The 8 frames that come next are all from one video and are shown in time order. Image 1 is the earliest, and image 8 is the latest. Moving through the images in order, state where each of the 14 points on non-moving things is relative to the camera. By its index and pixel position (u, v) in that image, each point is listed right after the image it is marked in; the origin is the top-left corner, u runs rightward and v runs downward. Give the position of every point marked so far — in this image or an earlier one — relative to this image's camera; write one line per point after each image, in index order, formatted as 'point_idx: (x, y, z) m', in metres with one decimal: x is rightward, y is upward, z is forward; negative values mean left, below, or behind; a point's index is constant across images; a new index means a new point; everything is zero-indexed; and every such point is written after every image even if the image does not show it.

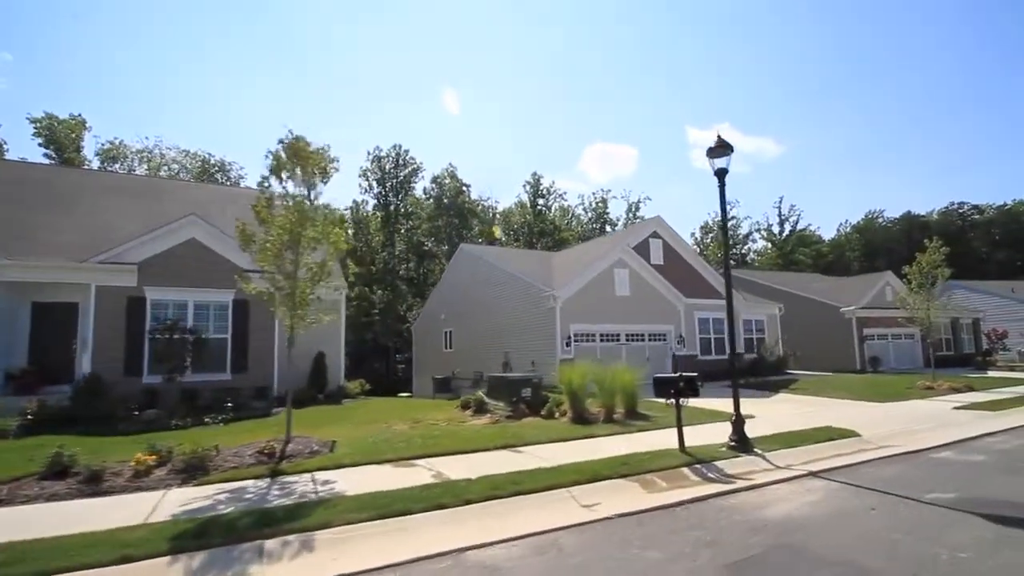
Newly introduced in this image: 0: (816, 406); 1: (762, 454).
0: (+10.8, -4.2, +17.9) m
1: (+4.9, -3.3, +9.8) m
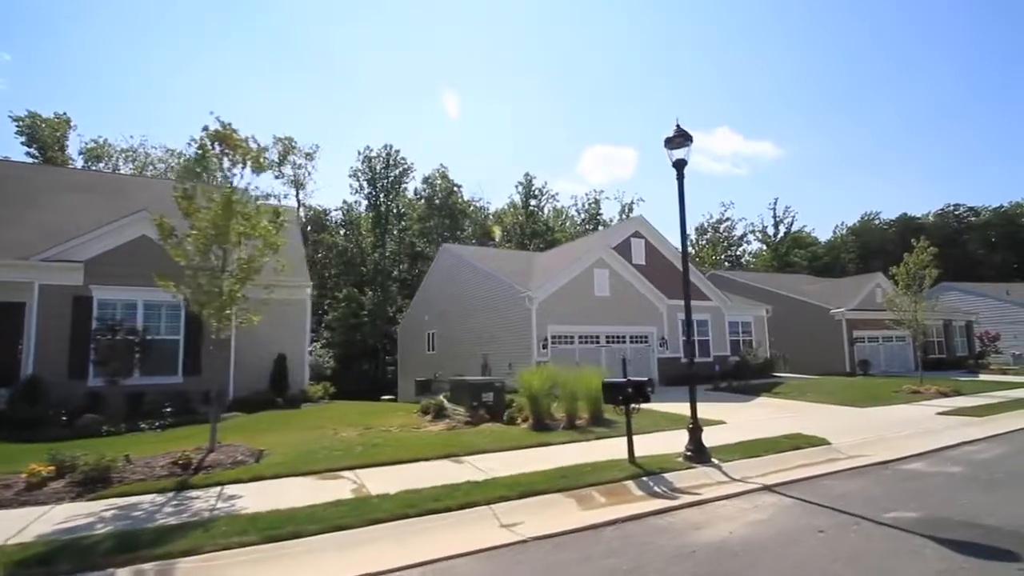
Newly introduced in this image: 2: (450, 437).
0: (+9.7, -4.3, +17.2) m
1: (+3.8, -3.3, +9.1) m
2: (-1.5, -3.6, +12.2) m
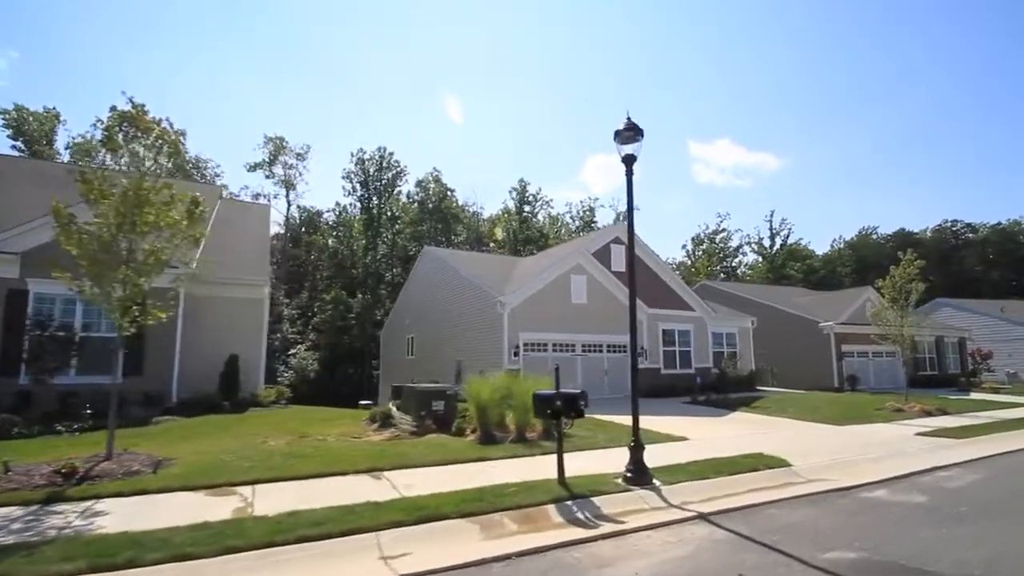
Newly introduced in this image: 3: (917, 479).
0: (+8.3, -4.6, +16.3) m
1: (+2.4, -3.3, +8.3) m
2: (-2.9, -3.6, +11.3) m
3: (+7.7, -3.6, +9.5) m
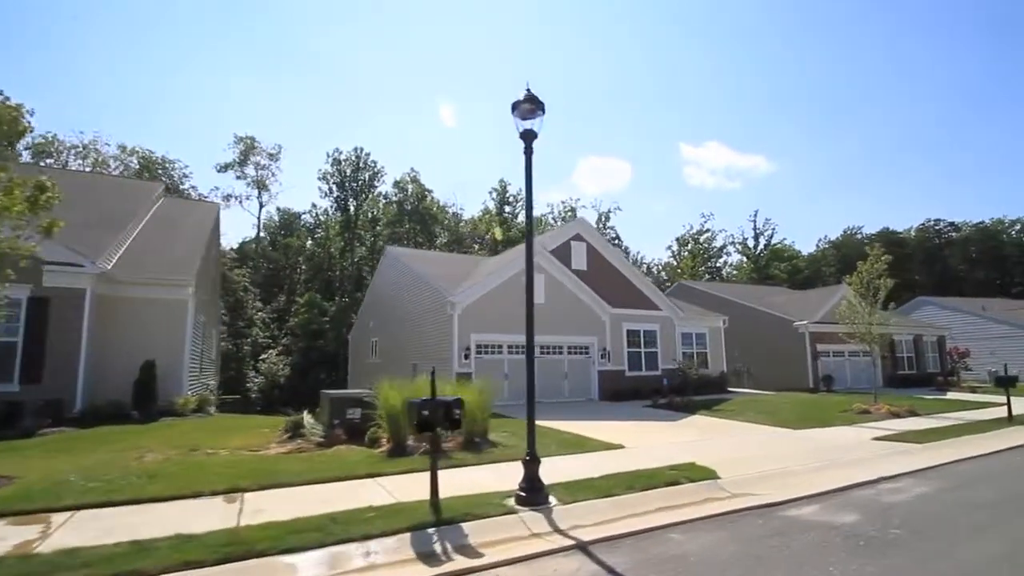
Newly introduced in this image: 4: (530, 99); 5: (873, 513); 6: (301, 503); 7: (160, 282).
0: (+6.4, -4.5, +15.3) m
1: (+0.5, -3.2, +7.2) m
2: (-4.8, -3.5, +10.2) m
3: (+5.8, -3.5, +8.5) m
4: (+0.3, +3.2, +8.5) m
5: (+5.4, -3.4, +7.5) m
6: (-3.1, -3.2, +7.5) m
7: (-11.8, +0.2, +16.8) m
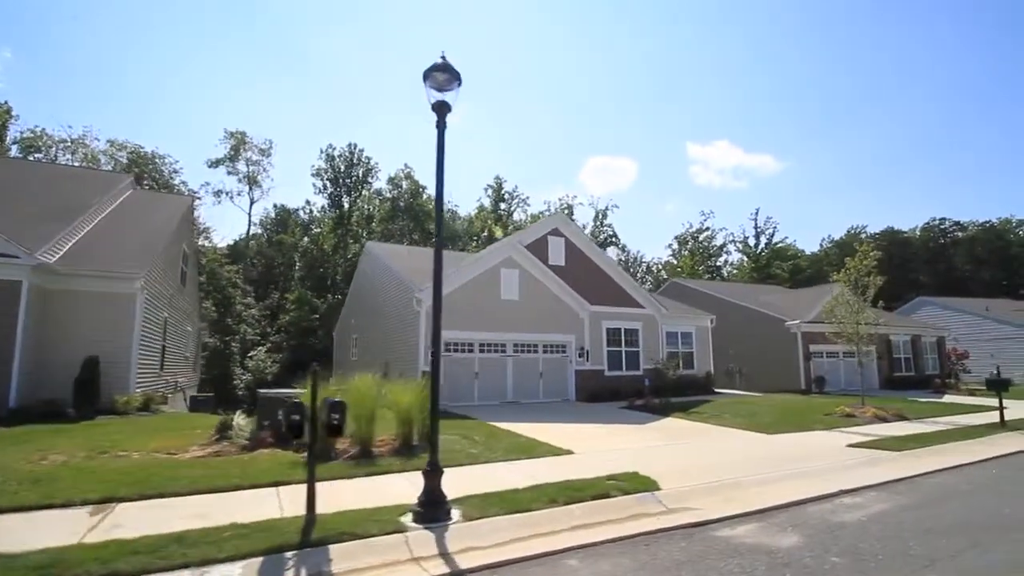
0: (+5.1, -4.3, +14.4) m
1: (-0.8, -3.0, +6.3) m
2: (-6.1, -3.4, +9.4) m
3: (+4.4, -3.3, +7.6) m
4: (-1.0, +3.4, +7.6) m
5: (+4.1, -3.2, +6.6) m
6: (-4.5, -3.0, +6.7) m
7: (-13.1, +0.4, +16.1) m
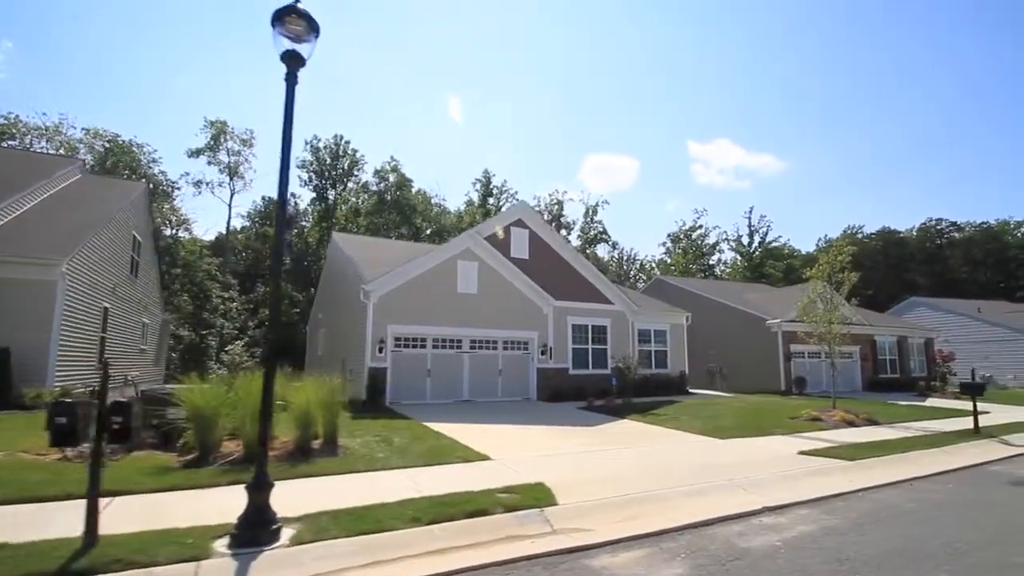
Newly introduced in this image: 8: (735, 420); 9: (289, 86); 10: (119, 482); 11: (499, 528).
0: (+3.2, -4.1, +13.4) m
1: (-2.7, -2.8, +5.3) m
2: (-7.9, -3.1, +8.4) m
3: (+2.6, -3.2, +6.5) m
4: (-2.8, +3.6, +6.6) m
5: (+2.2, -3.1, +5.6) m
6: (-6.3, -2.7, +5.7) m
7: (-14.8, +0.8, +15.1) m
8: (+7.4, -4.4, +16.6) m
9: (-2.8, +2.5, +6.4) m
10: (-6.1, -3.1, +8.0) m
11: (-0.1, -3.1, +6.4) m
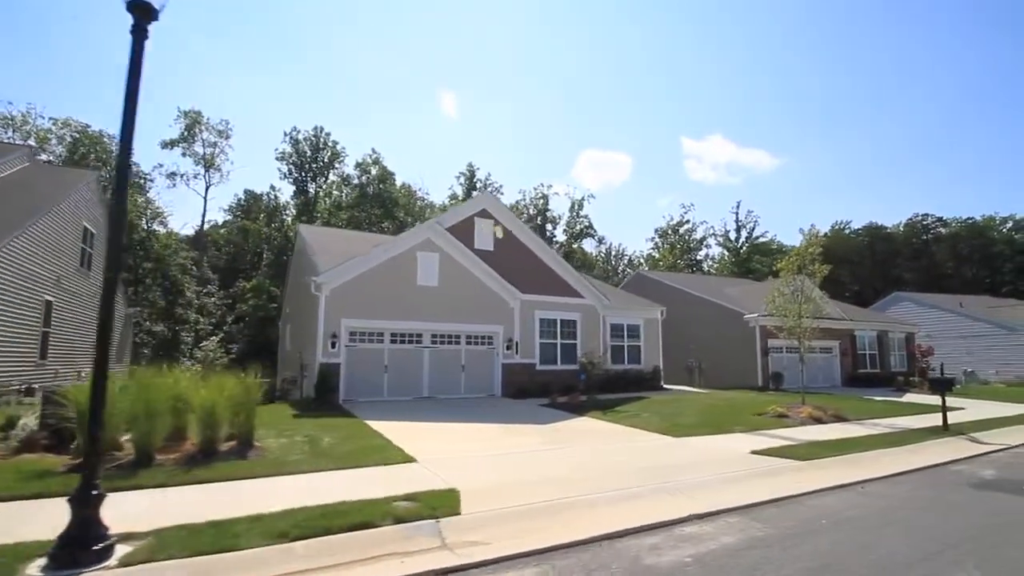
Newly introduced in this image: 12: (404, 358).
0: (+1.8, -3.9, +12.7) m
1: (-4.0, -2.6, +4.5) m
2: (-9.3, -2.9, +7.5) m
3: (+1.3, -3.0, +5.8) m
4: (-4.1, +3.8, +5.7) m
5: (+0.9, -2.9, +4.9) m
6: (-7.7, -2.6, +4.8) m
7: (-16.3, +1.1, +14.1) m
8: (+6.0, -4.1, +16.0) m
9: (-4.1, +2.7, +5.6) m
10: (-7.4, -2.8, +7.2) m
11: (-1.5, -2.9, +5.6) m
12: (-4.2, -2.7, +19.5) m
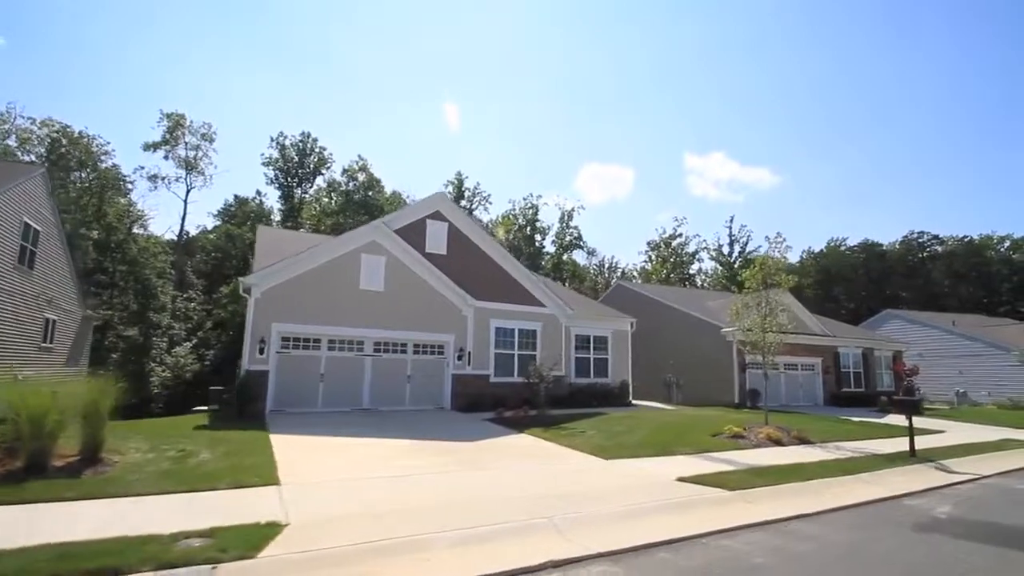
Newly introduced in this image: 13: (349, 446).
0: (-0.2, -4.0, +11.5) m
1: (-6.0, -2.4, +3.4) m
2: (-11.3, -2.6, +6.4) m
3: (-0.7, -2.9, +4.6) m
4: (-6.0, +4.0, +4.7) m
5: (-1.1, -2.8, +3.7) m
6: (-9.7, -2.3, +3.7) m
7: (-18.2, +1.3, +13.1) m
8: (+4.0, -4.4, +14.7) m
9: (-6.1, +2.9, +4.5) m
10: (-9.4, -2.6, +6.0) m
11: (-3.5, -2.7, +4.4) m
12: (-6.2, -2.9, +18.4) m
13: (-3.9, -3.8, +12.0) m
